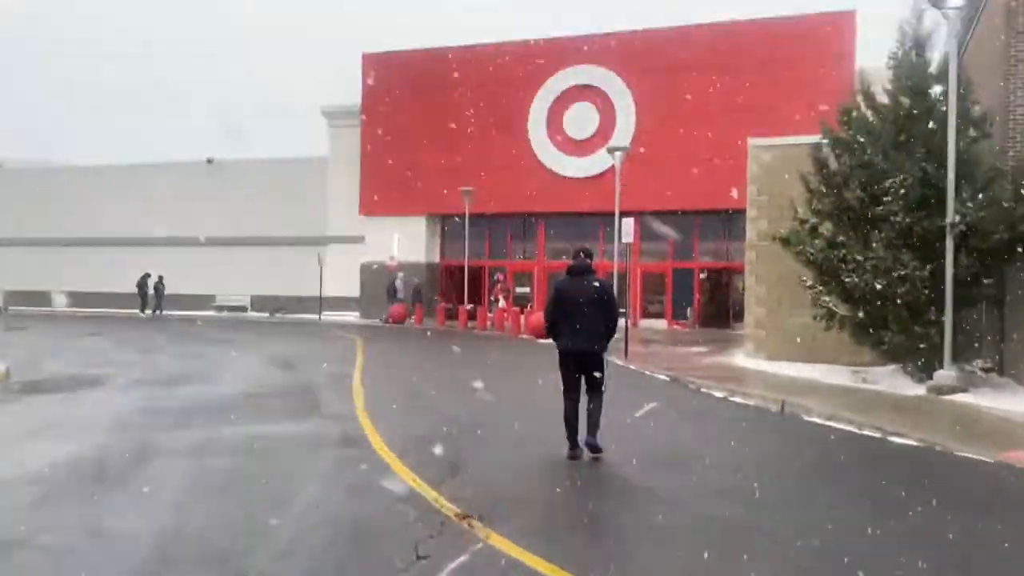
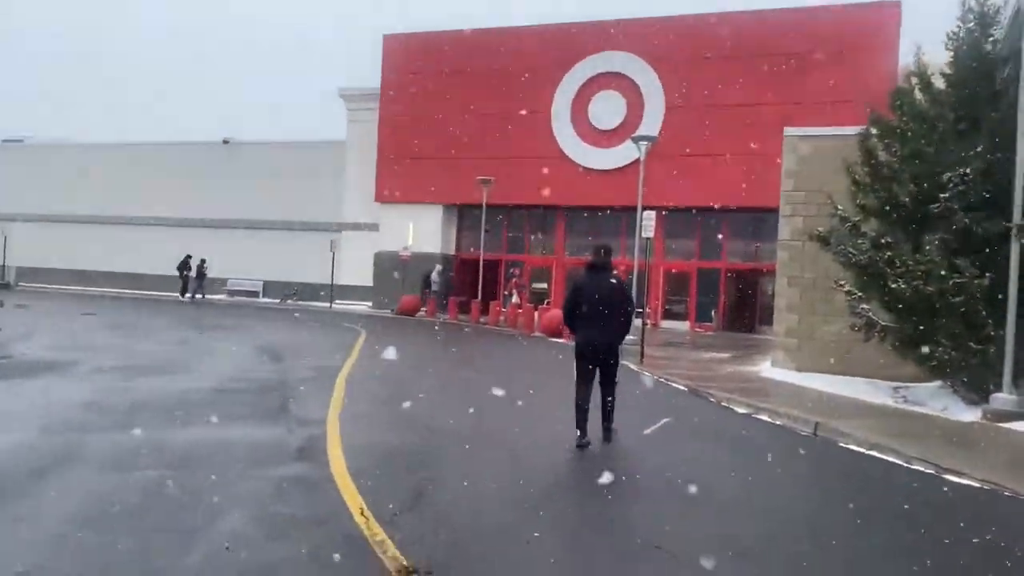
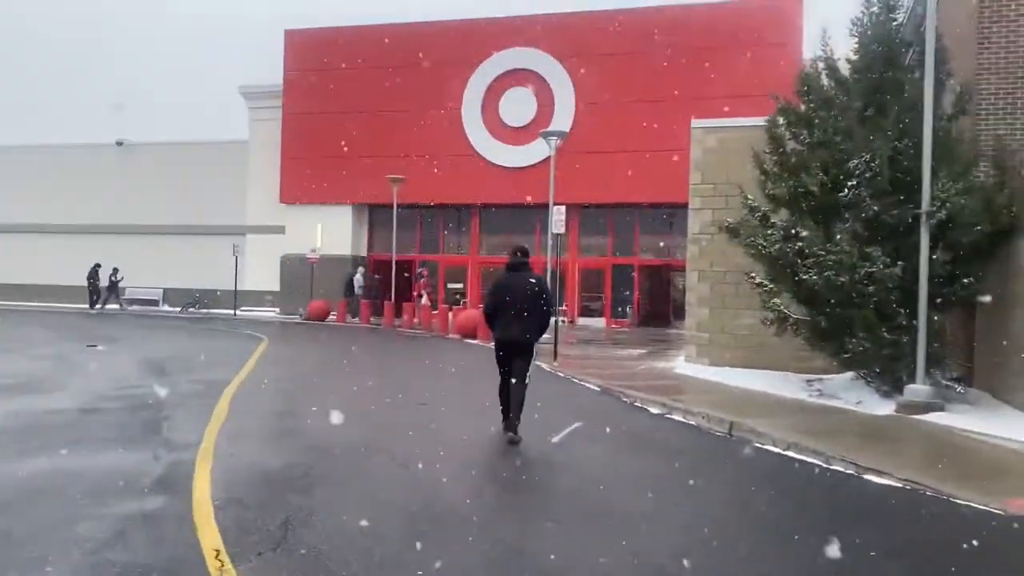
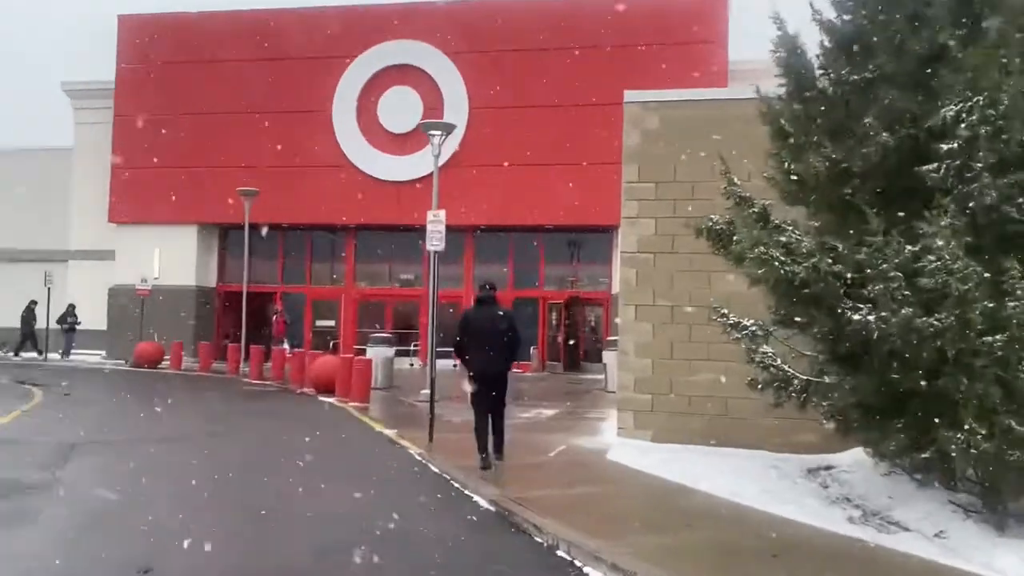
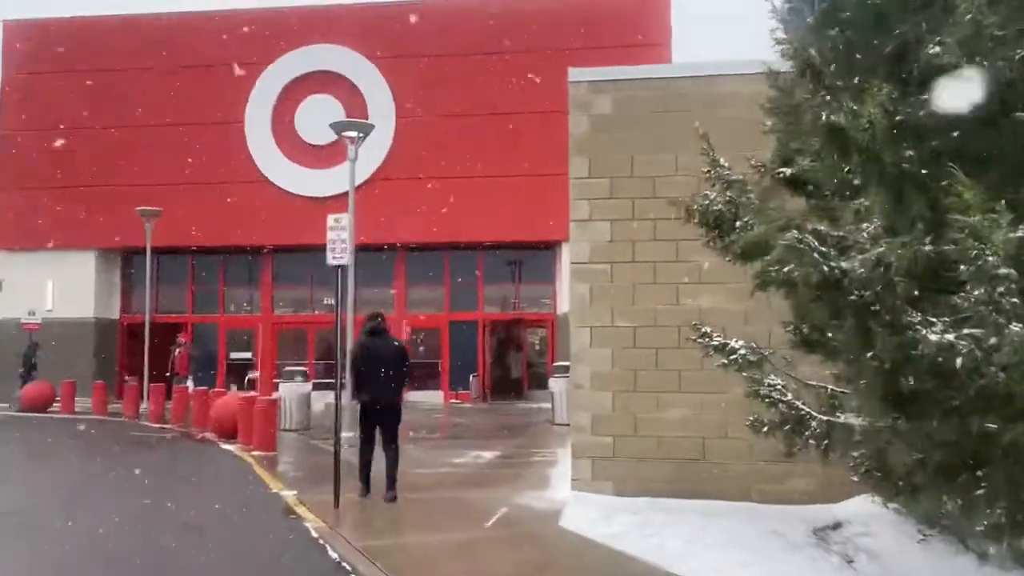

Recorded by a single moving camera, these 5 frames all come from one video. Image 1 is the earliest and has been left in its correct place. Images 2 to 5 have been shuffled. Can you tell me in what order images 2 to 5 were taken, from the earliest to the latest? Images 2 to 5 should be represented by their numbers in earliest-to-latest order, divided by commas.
2, 3, 4, 5
